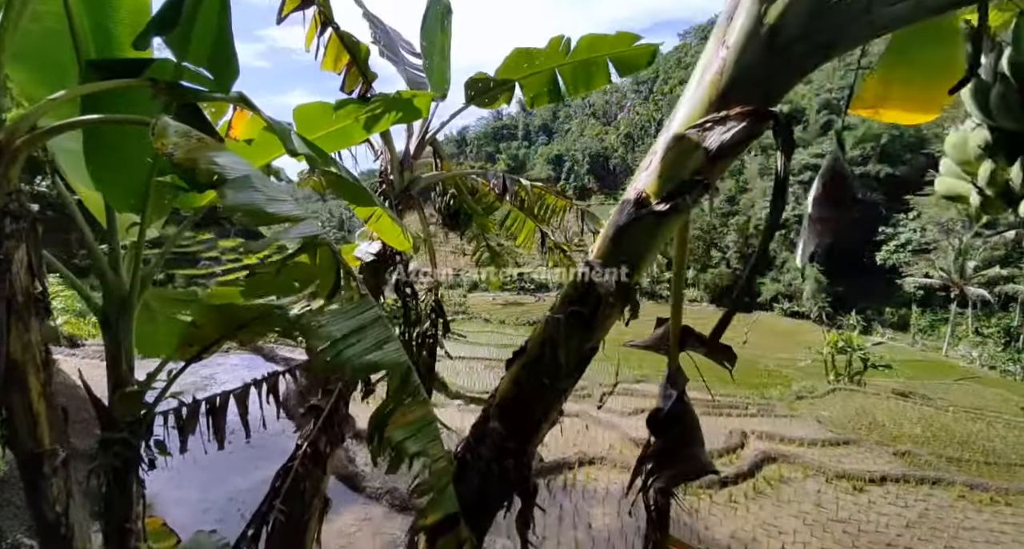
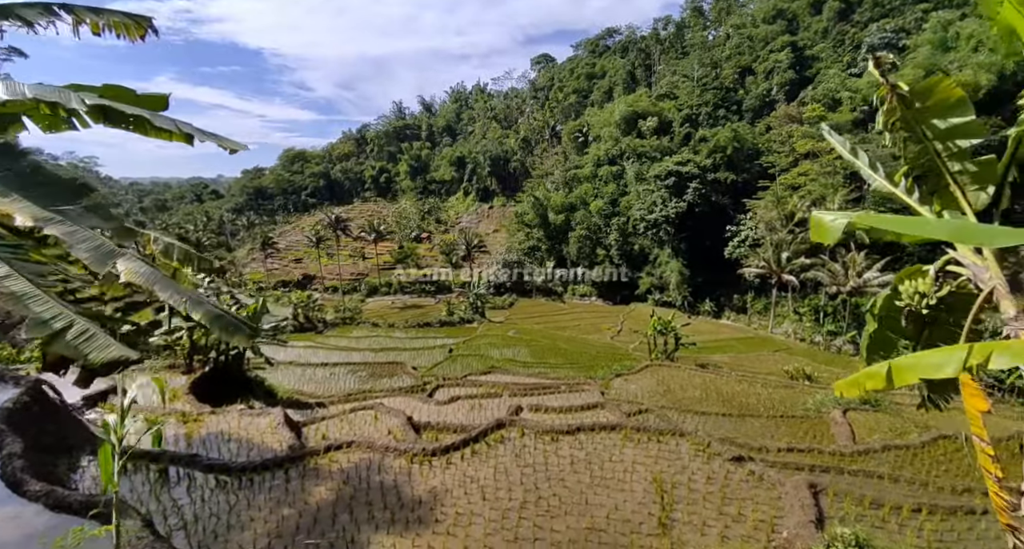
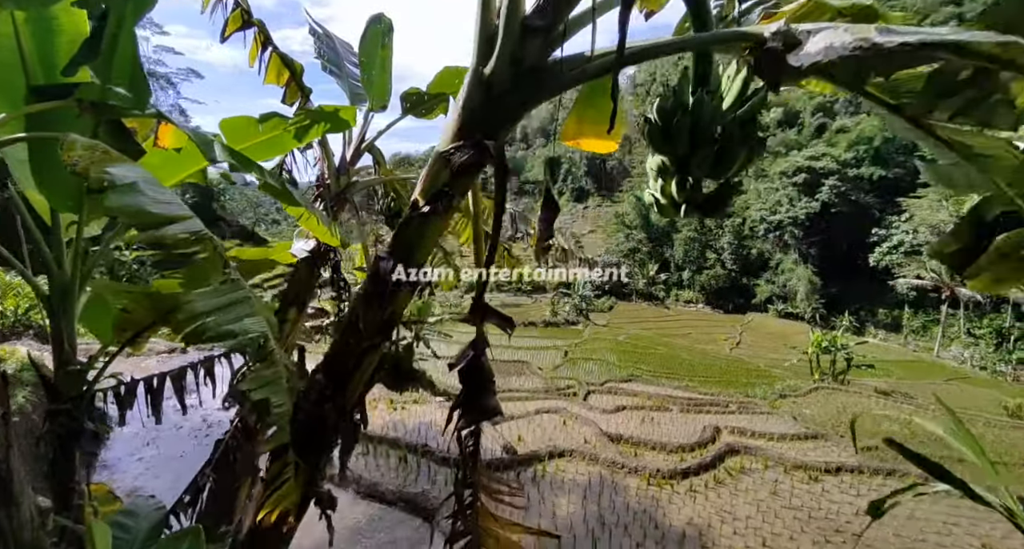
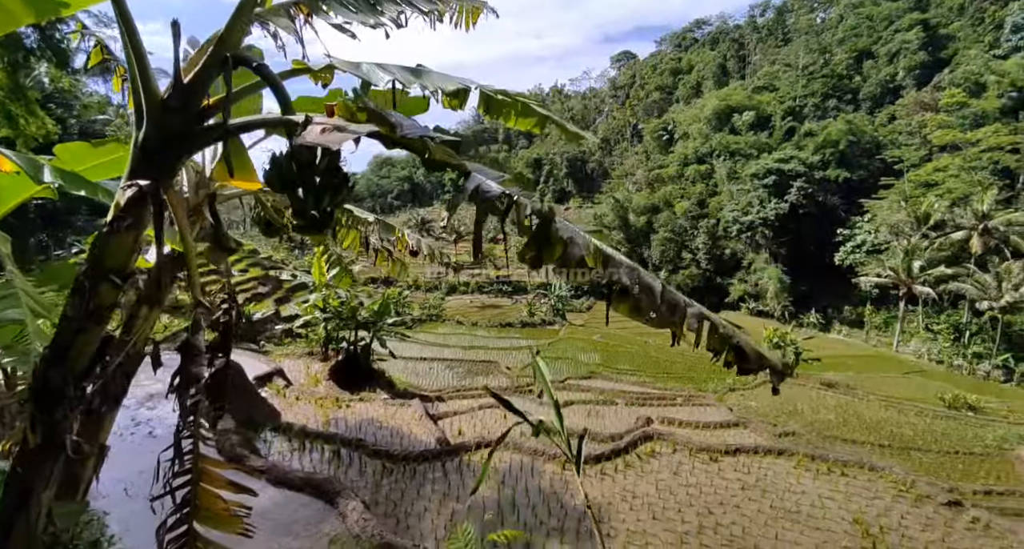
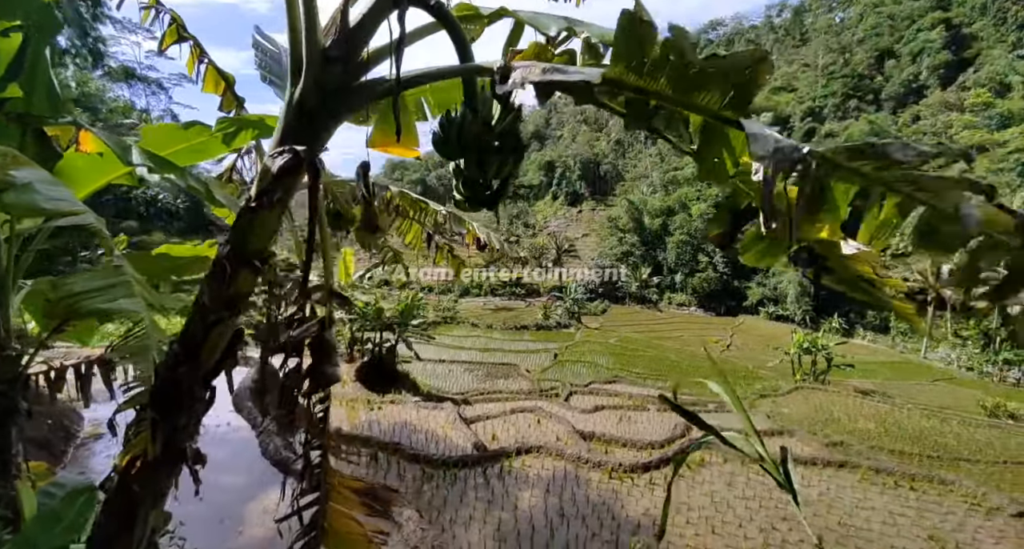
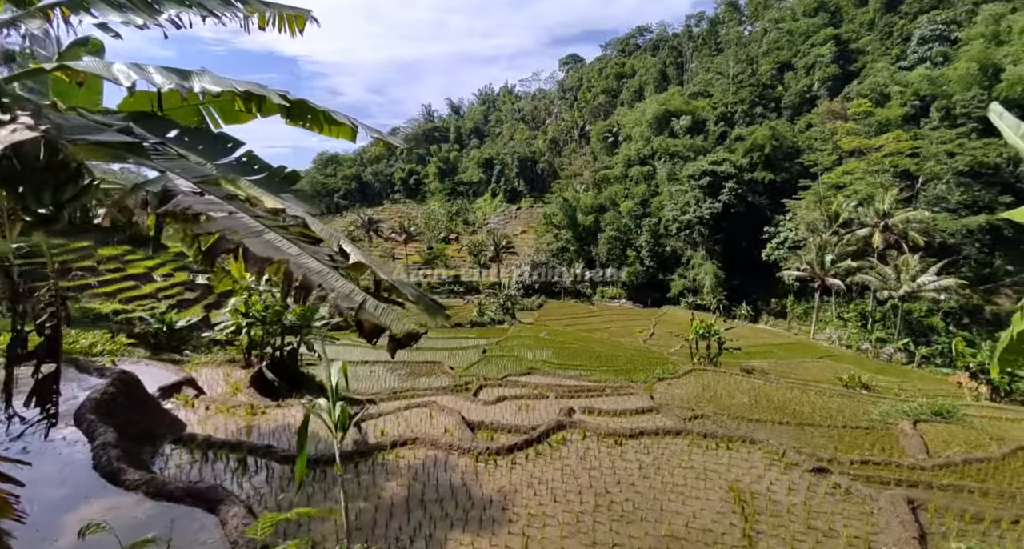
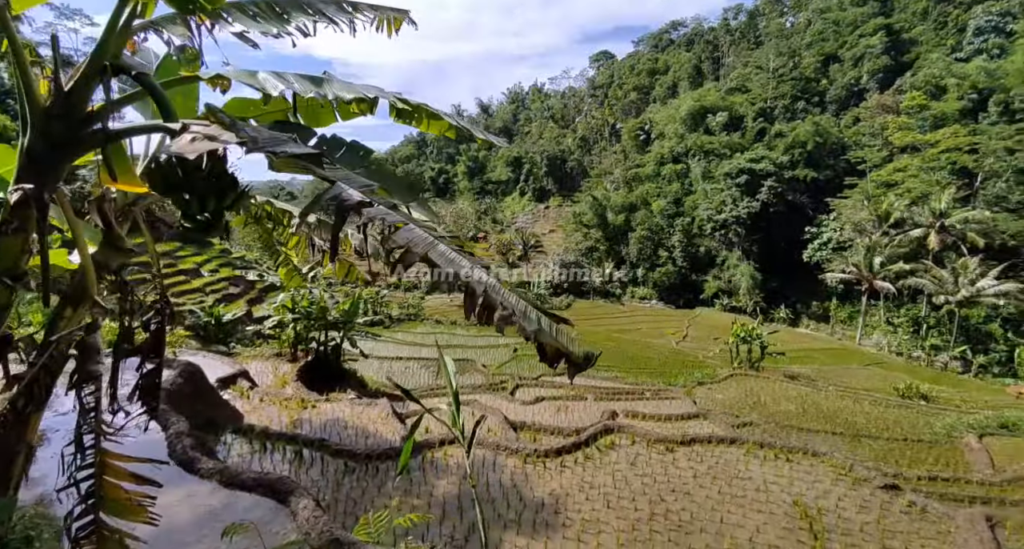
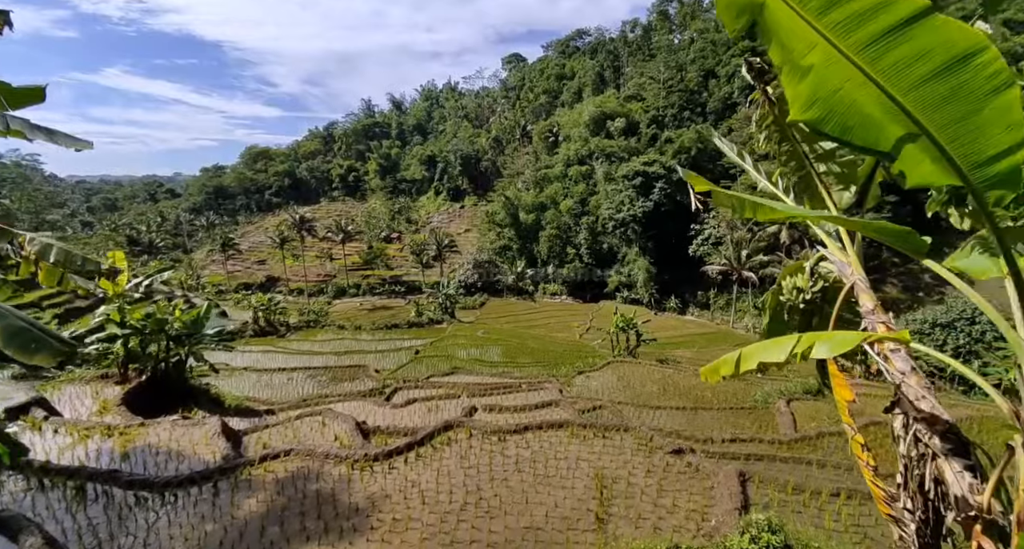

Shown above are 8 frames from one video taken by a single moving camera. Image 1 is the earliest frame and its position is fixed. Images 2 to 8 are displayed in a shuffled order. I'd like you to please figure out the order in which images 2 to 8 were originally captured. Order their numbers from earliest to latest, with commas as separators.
3, 5, 4, 7, 6, 2, 8
